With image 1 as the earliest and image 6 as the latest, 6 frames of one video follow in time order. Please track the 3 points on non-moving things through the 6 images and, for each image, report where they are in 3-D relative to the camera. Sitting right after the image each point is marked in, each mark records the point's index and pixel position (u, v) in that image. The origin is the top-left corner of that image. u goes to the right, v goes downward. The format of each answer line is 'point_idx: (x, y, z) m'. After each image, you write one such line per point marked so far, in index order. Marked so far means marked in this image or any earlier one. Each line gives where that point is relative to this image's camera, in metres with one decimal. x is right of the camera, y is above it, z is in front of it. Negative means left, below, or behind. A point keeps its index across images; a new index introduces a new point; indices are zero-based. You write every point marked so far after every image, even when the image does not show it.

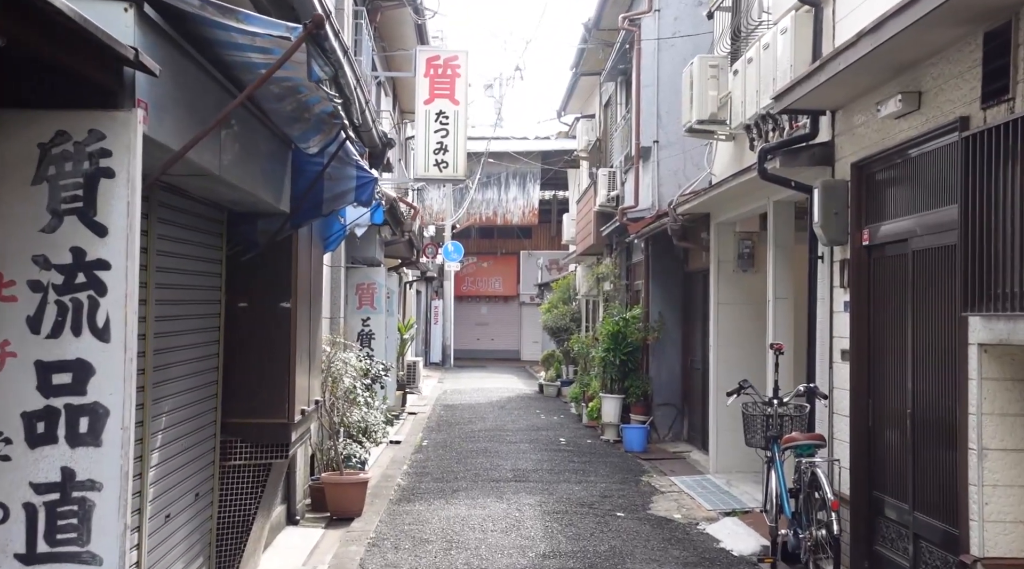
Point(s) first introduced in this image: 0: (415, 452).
0: (-1.3, -2.2, +14.4) m
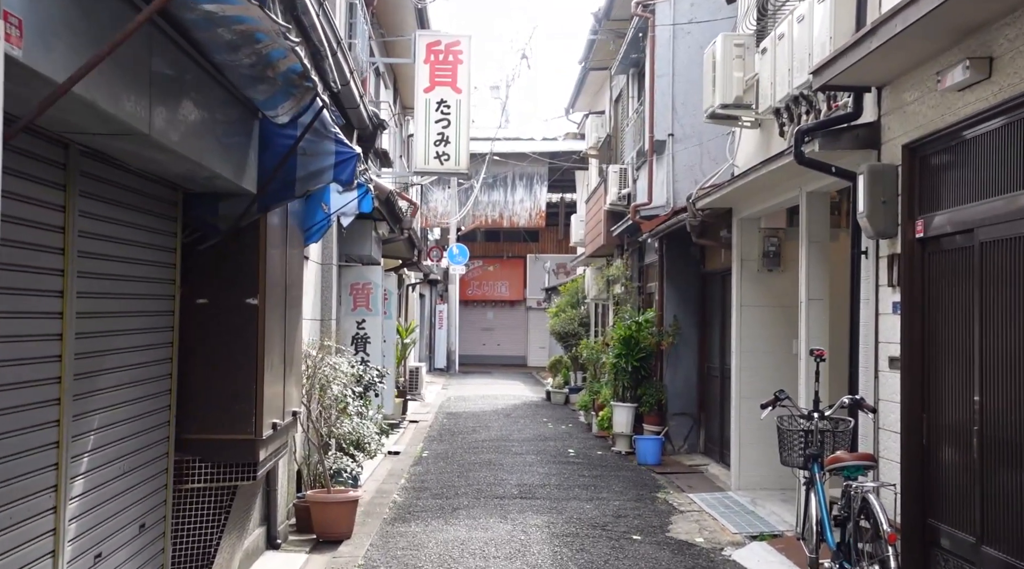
0: (-1.2, -2.3, +13.5) m
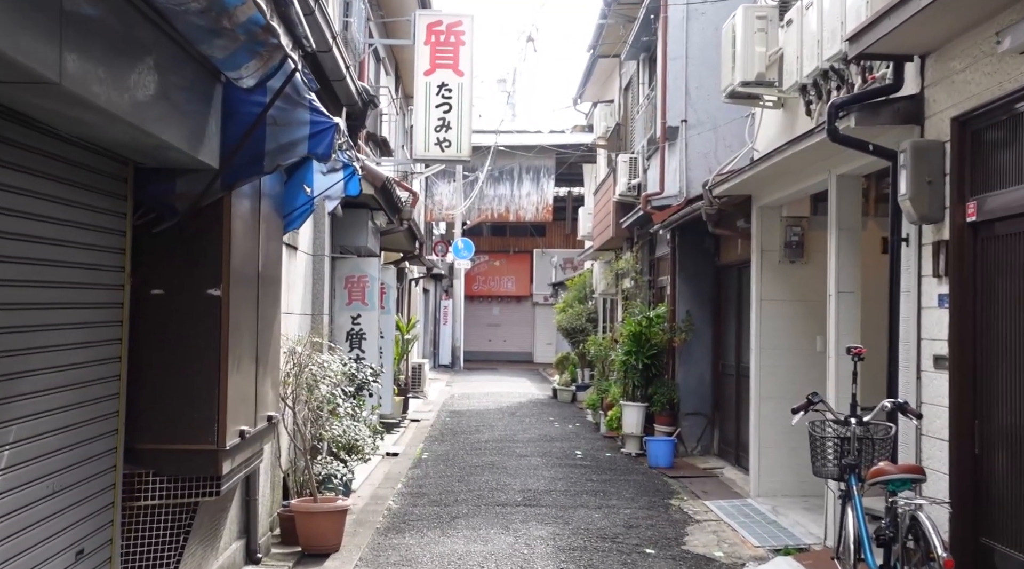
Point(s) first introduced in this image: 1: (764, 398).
0: (-1.2, -2.2, +12.8) m
1: (+2.4, -1.1, +10.3) m
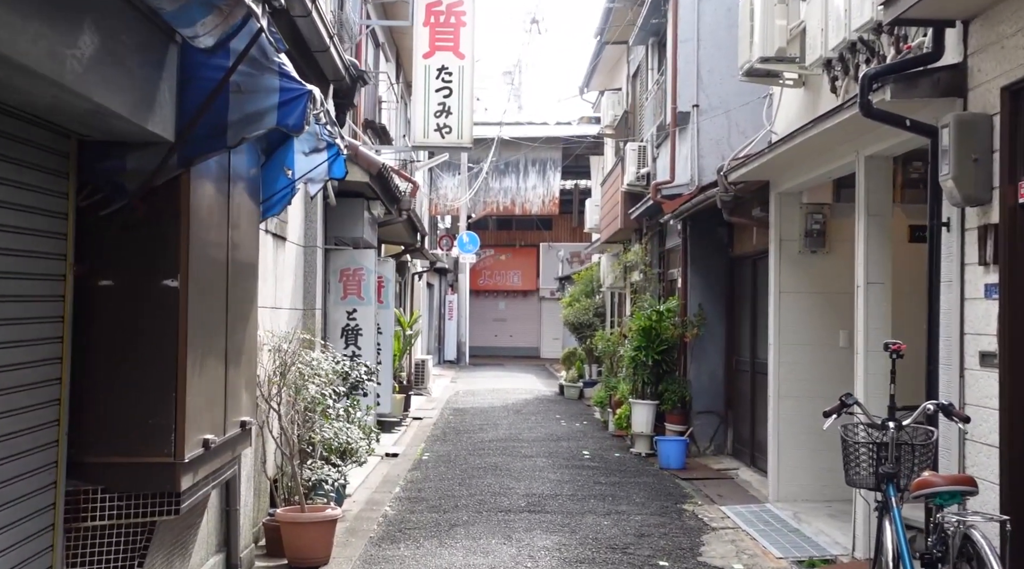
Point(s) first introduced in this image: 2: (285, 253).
0: (-1.1, -2.1, +12.2) m
1: (+2.4, -1.0, +9.7) m
2: (-1.9, +0.3, +9.1) m
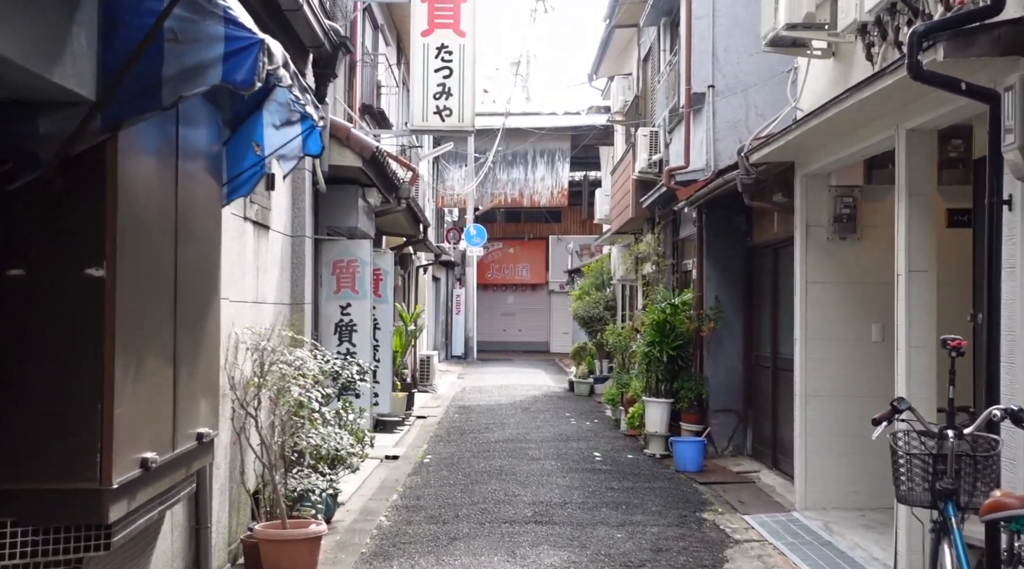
0: (-1.1, -2.0, +11.5) m
1: (+2.5, -0.9, +8.9) m
2: (-1.9, +0.3, +8.4) m
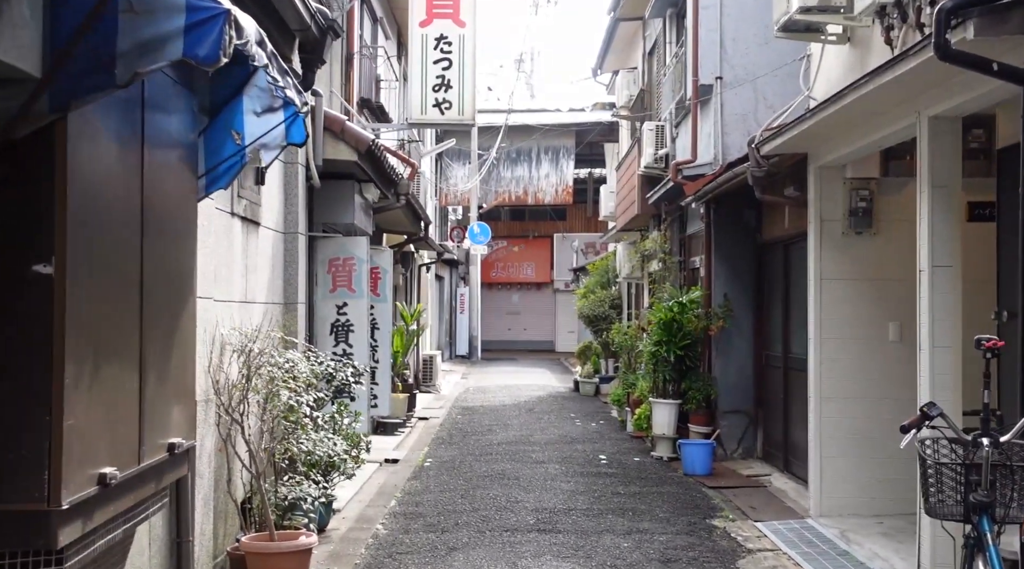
0: (-1.0, -2.0, +11.1) m
1: (+2.5, -0.9, +8.5) m
2: (-1.9, +0.3, +8.0) m
